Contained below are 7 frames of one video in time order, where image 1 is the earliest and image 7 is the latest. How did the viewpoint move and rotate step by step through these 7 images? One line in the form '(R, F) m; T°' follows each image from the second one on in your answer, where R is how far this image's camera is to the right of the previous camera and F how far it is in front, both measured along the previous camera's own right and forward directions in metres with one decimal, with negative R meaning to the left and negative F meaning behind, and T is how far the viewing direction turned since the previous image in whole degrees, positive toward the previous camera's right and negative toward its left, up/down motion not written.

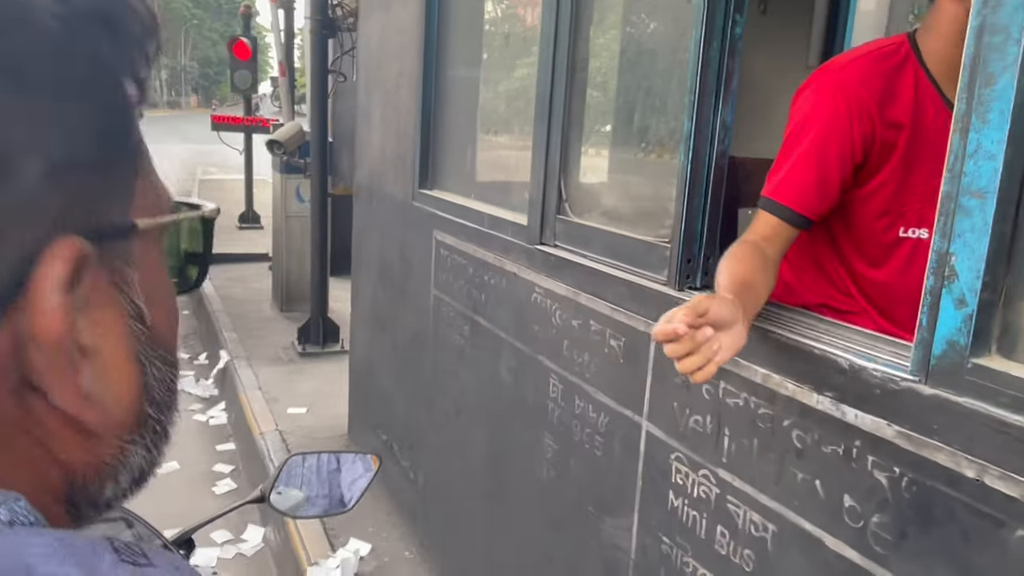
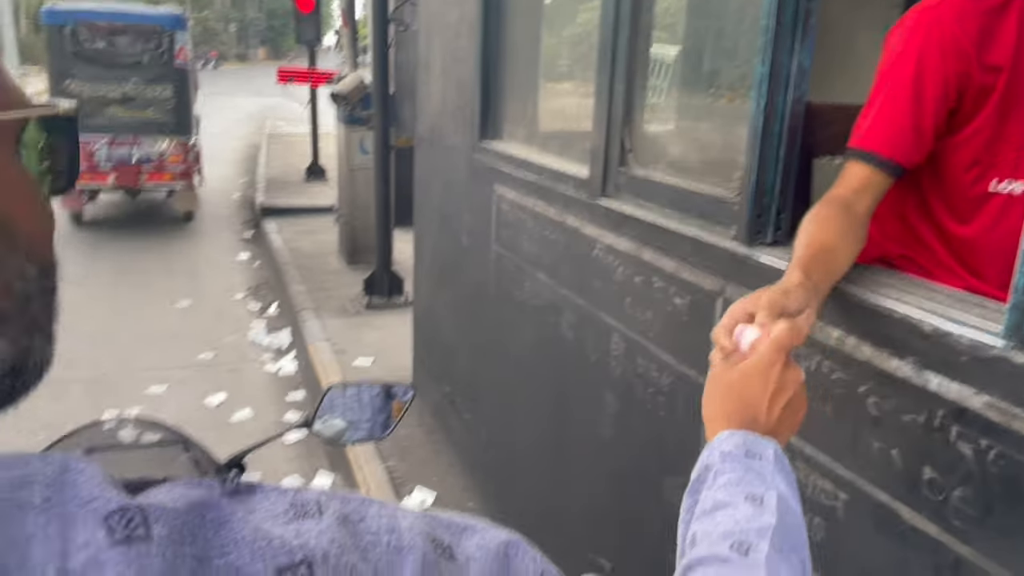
(0.0, +0.1) m; -5°
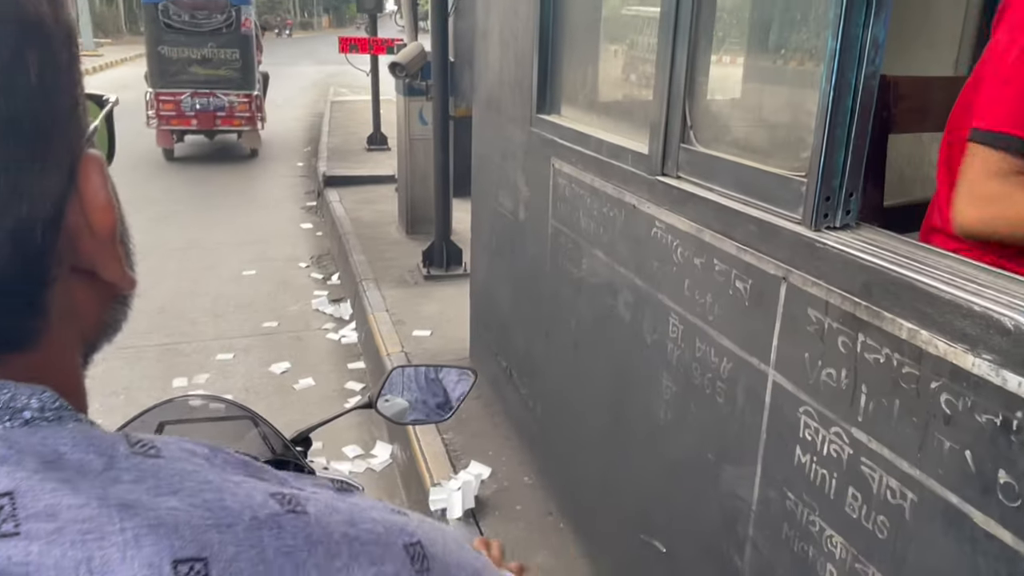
(0.0, 0.0) m; -4°
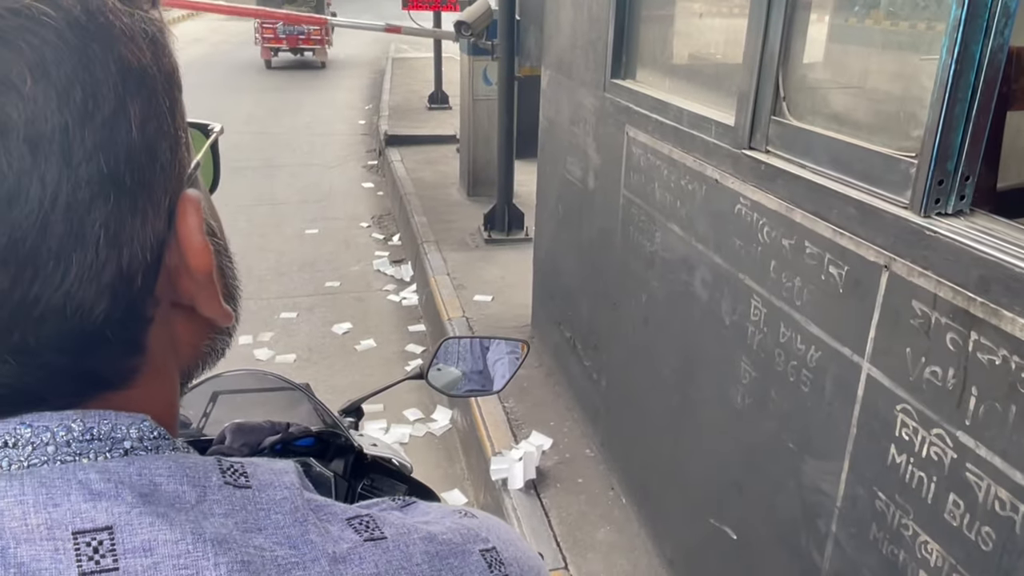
(-0.1, +0.1) m; -4°
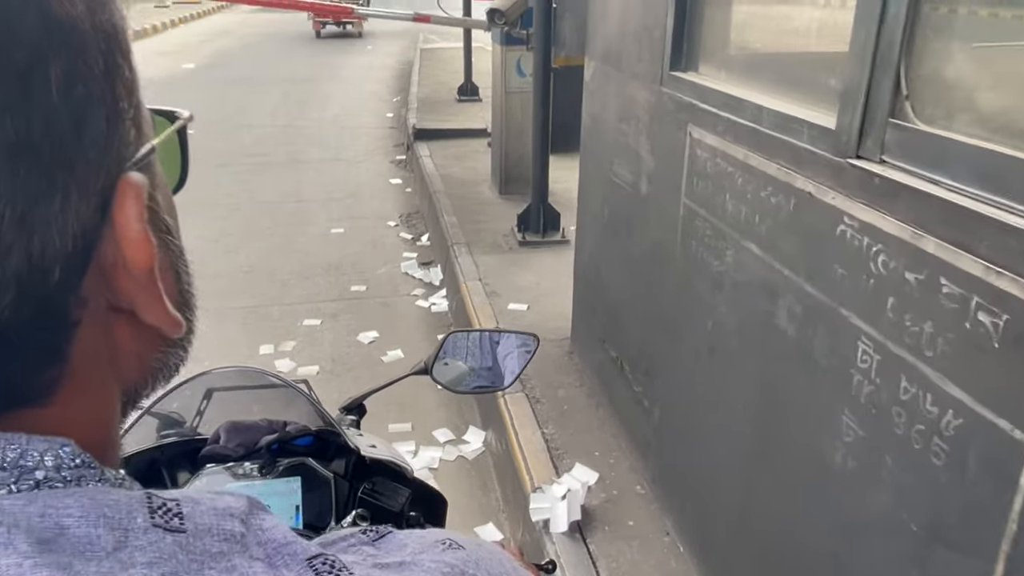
(-0.1, +0.4) m; -2°
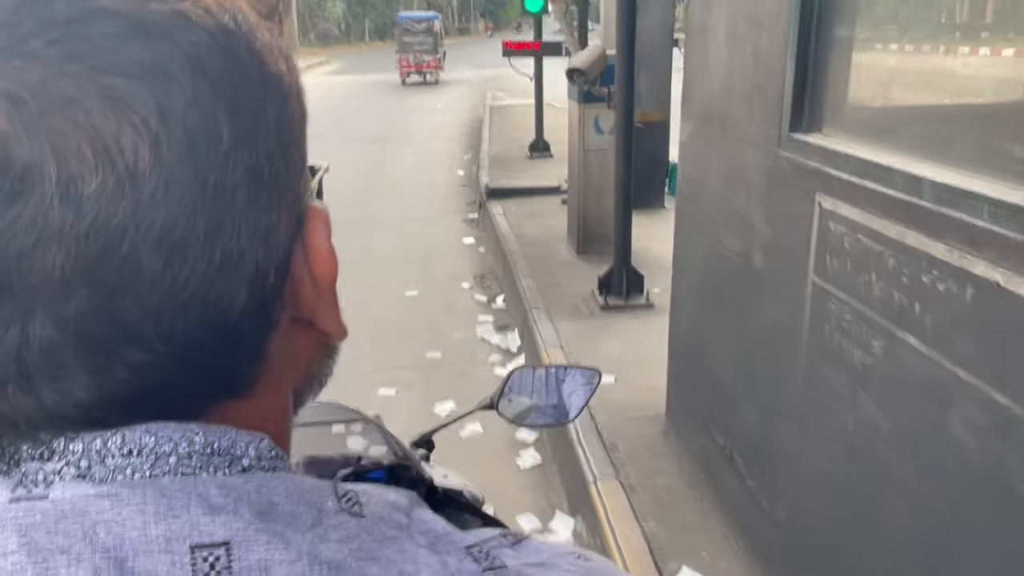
(-0.1, +0.3) m; -5°
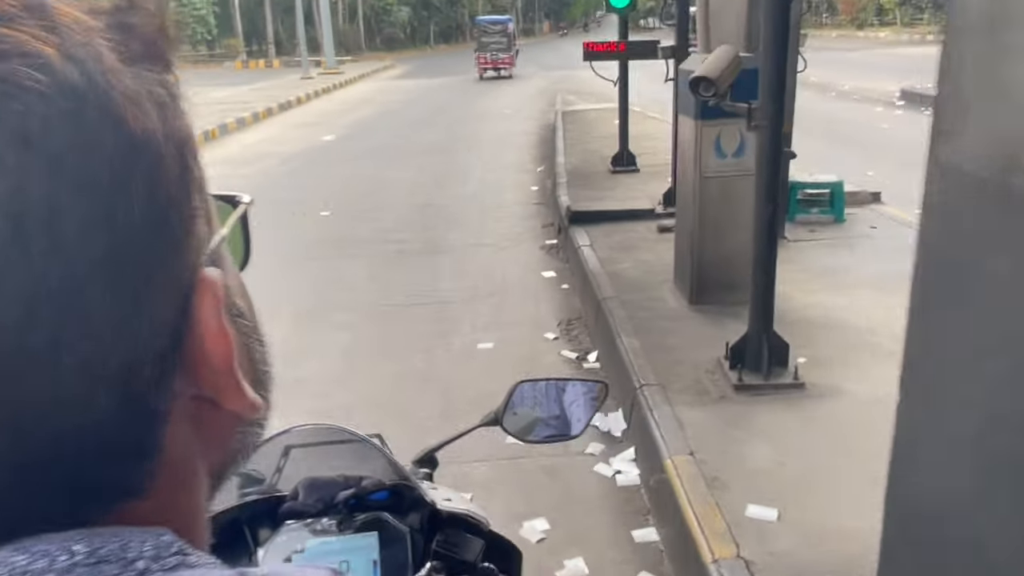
(-0.3, +1.4) m; -5°
